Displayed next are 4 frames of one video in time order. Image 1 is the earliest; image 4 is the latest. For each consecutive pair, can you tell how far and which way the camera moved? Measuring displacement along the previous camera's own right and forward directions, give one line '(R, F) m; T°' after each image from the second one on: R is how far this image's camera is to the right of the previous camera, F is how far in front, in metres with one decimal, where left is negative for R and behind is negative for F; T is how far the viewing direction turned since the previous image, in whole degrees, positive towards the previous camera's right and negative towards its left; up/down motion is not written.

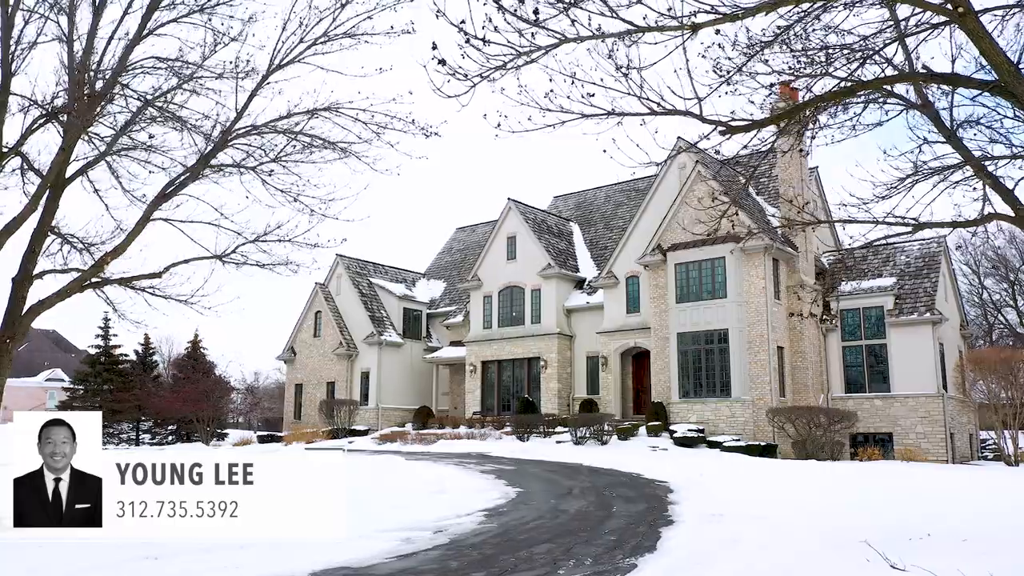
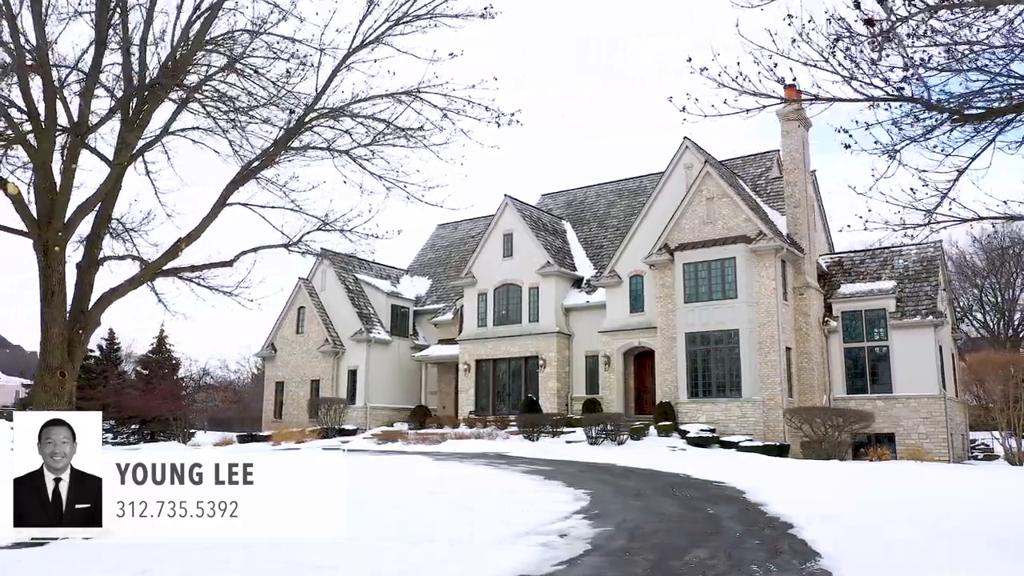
(-1.7, +0.4) m; +4°
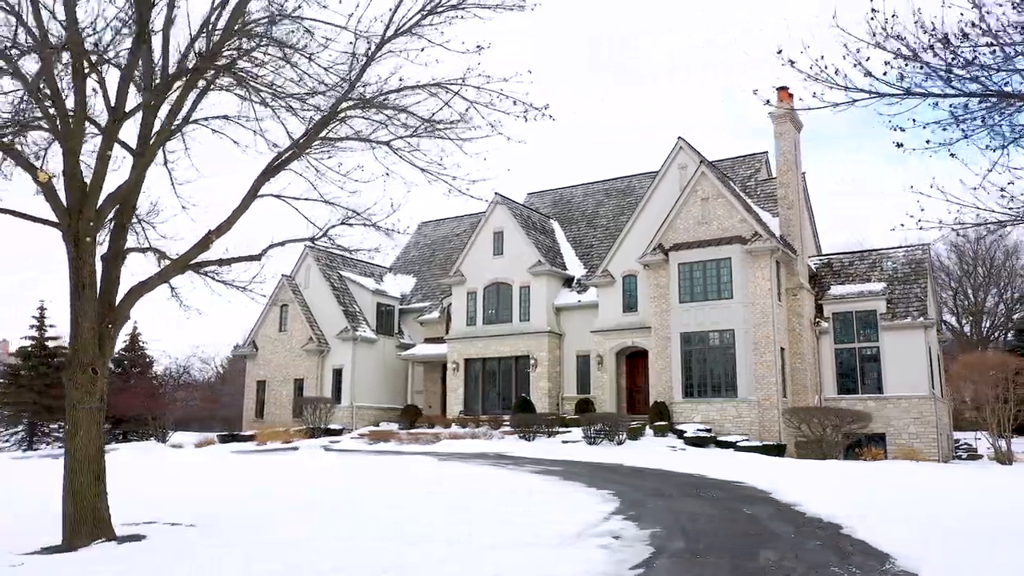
(-0.8, +0.2) m; +3°
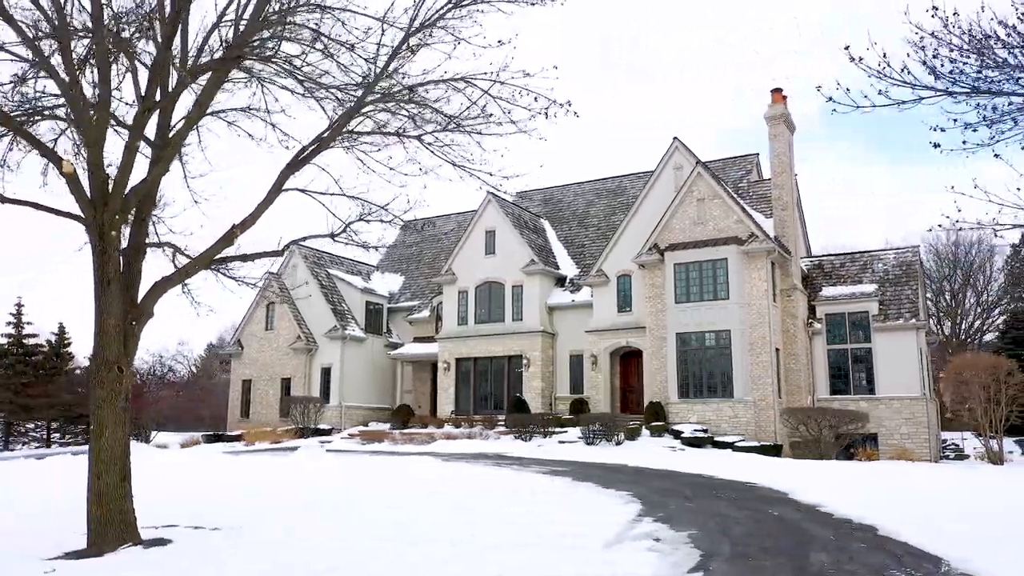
(-0.6, +0.1) m; +2°
